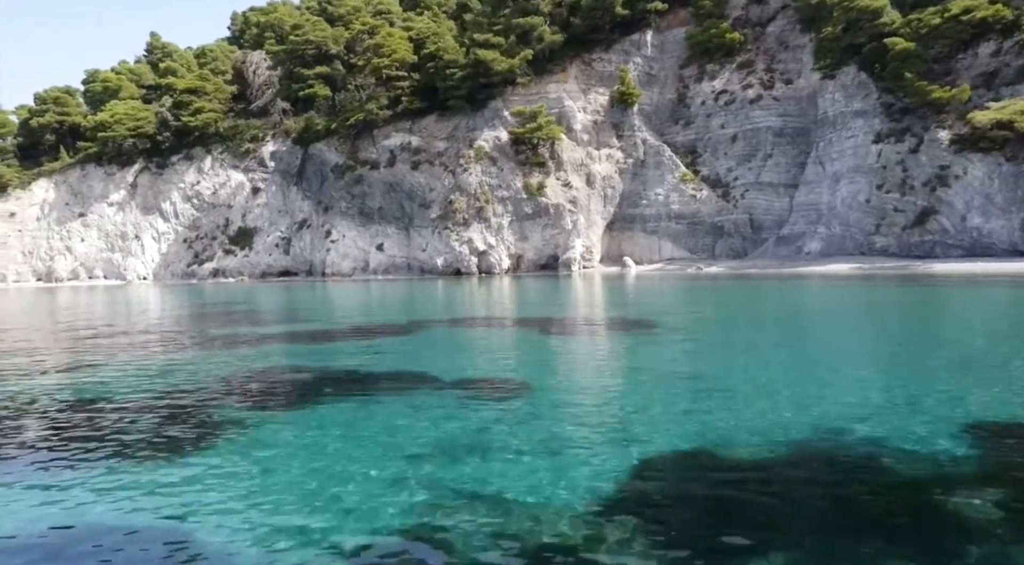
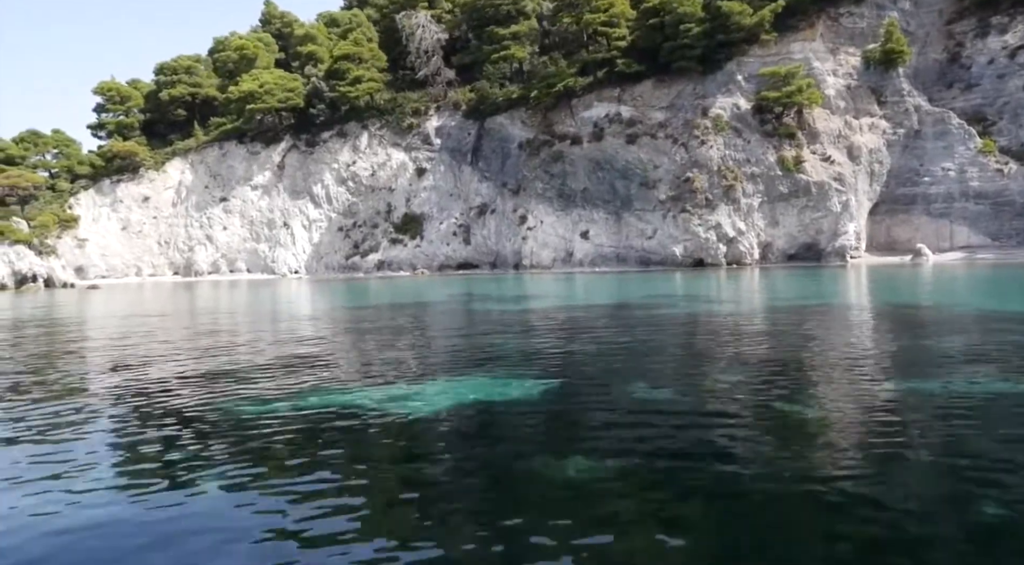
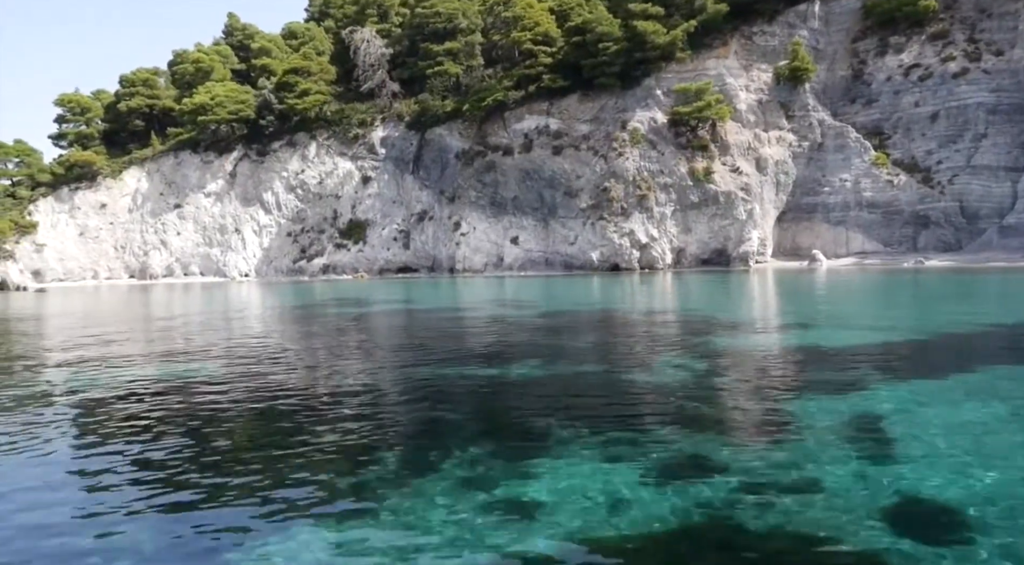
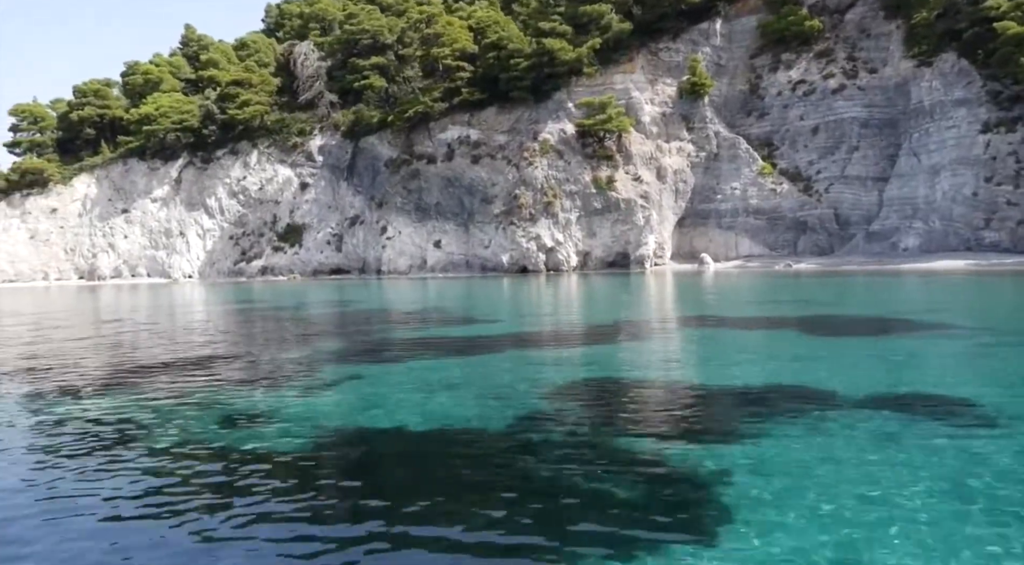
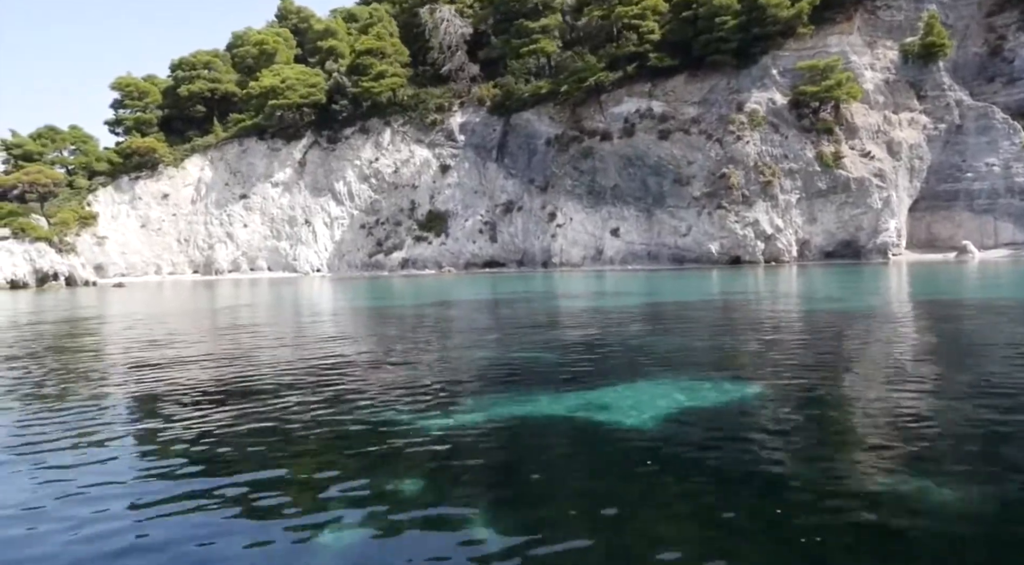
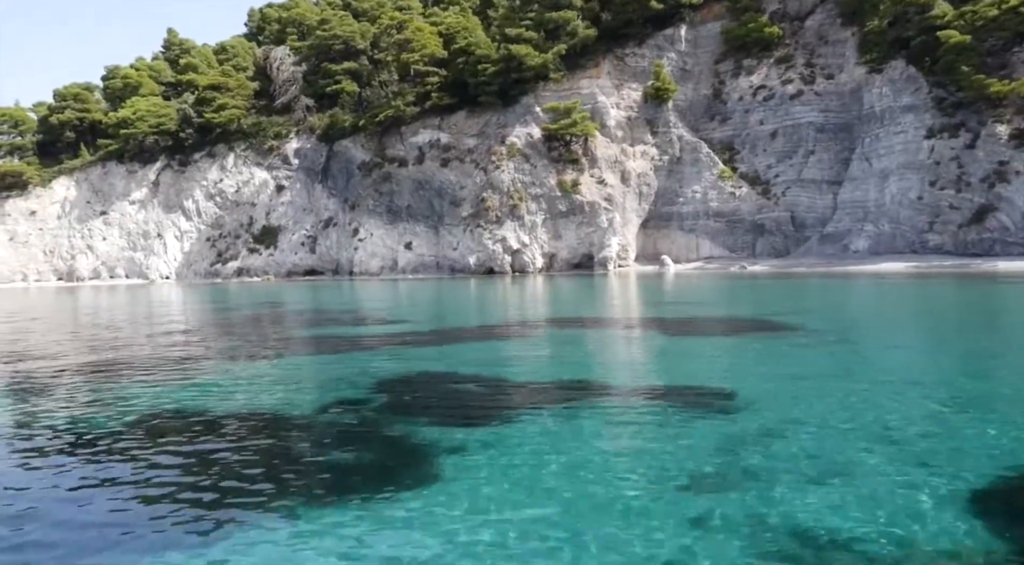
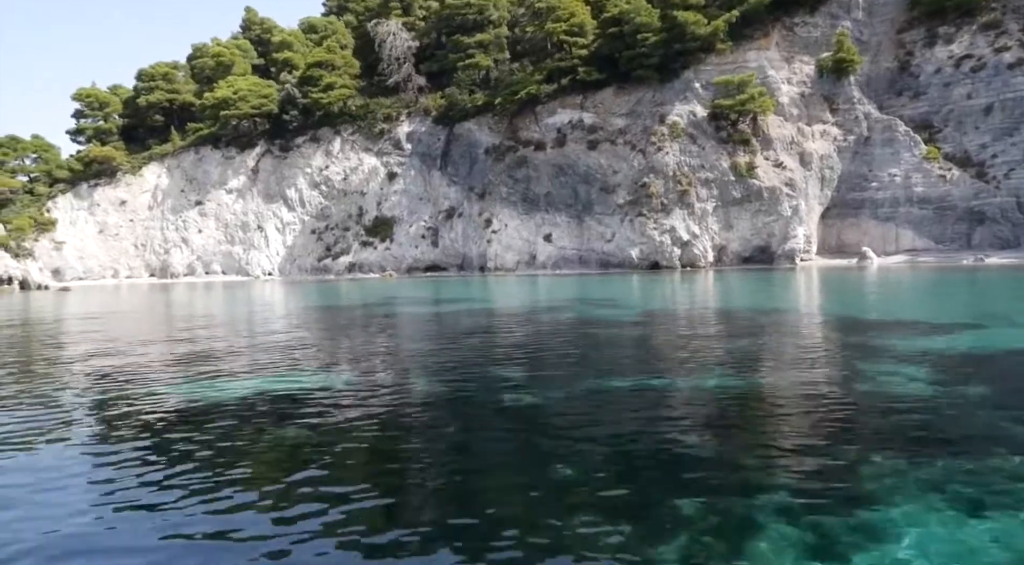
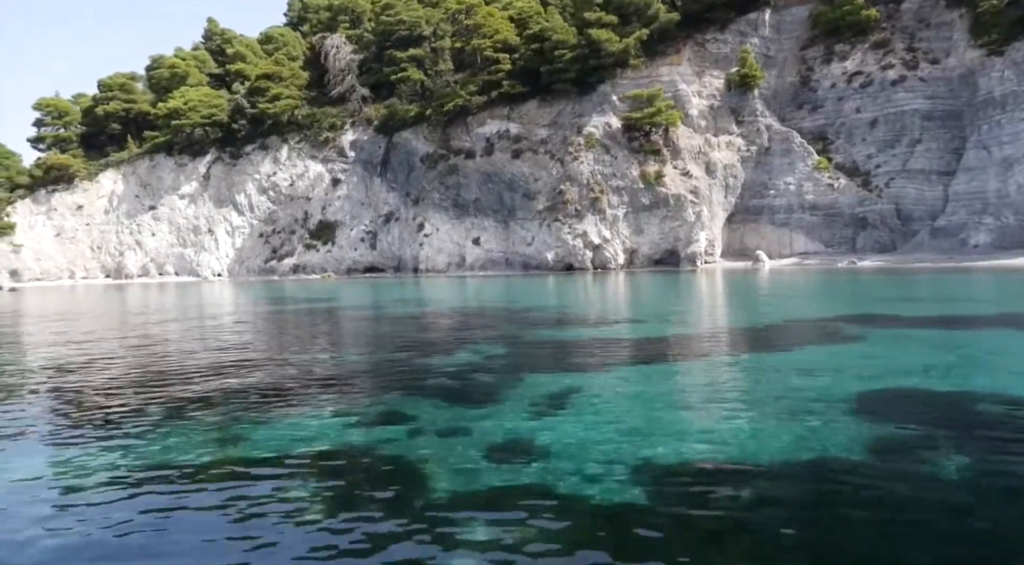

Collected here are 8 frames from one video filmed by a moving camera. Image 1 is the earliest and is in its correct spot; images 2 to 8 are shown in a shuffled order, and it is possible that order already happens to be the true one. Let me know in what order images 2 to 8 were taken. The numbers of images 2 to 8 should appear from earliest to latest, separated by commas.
6, 4, 8, 3, 7, 2, 5
